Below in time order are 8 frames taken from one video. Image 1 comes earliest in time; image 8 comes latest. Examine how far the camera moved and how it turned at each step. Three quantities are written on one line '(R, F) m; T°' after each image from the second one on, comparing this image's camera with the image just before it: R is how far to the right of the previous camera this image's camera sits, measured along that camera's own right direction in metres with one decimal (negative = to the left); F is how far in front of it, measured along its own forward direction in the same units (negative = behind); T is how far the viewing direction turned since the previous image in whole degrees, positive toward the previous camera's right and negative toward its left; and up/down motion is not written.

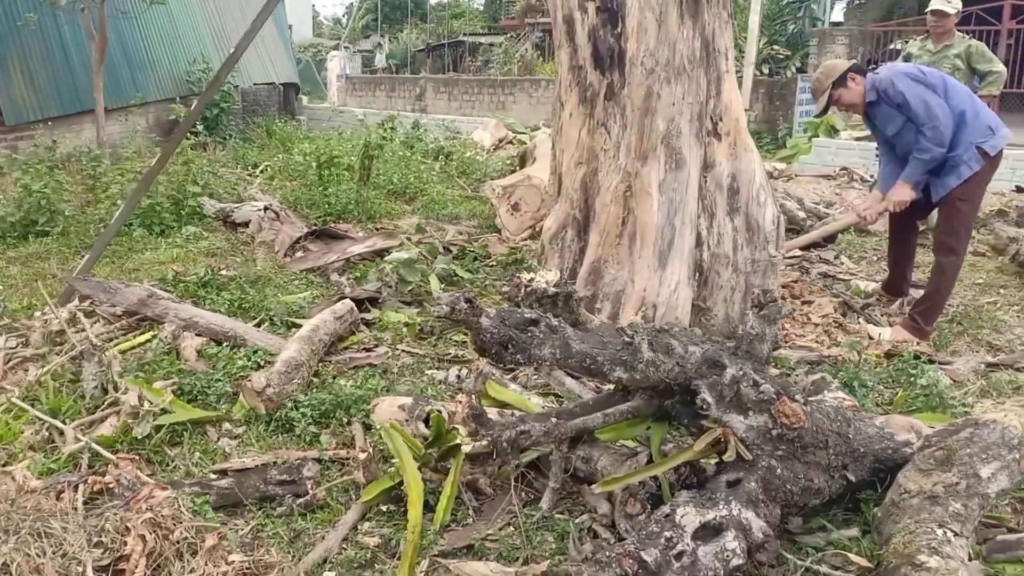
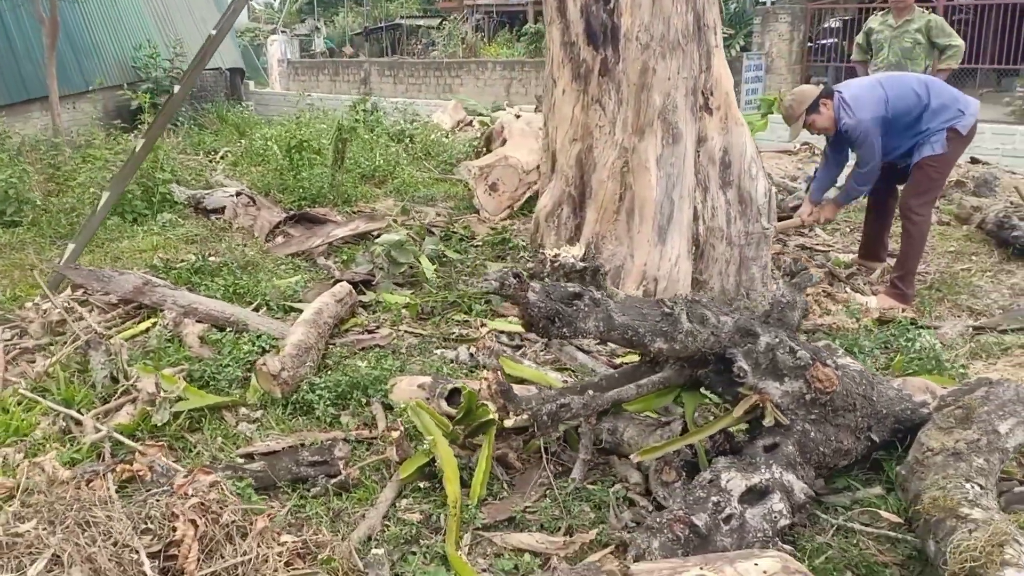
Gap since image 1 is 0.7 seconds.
(-0.3, 0.0) m; +4°
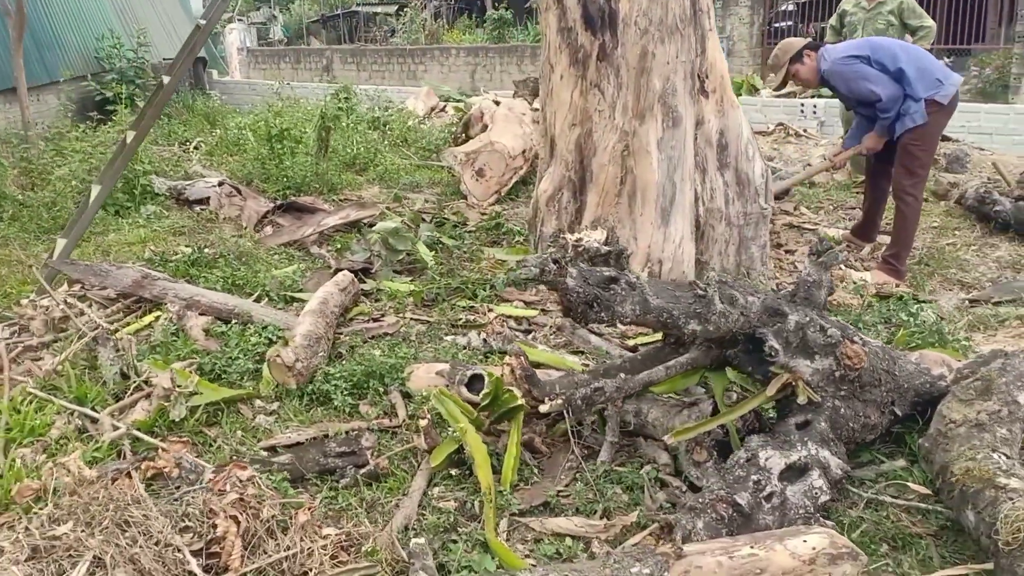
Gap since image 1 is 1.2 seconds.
(-0.2, 0.0) m; +2°
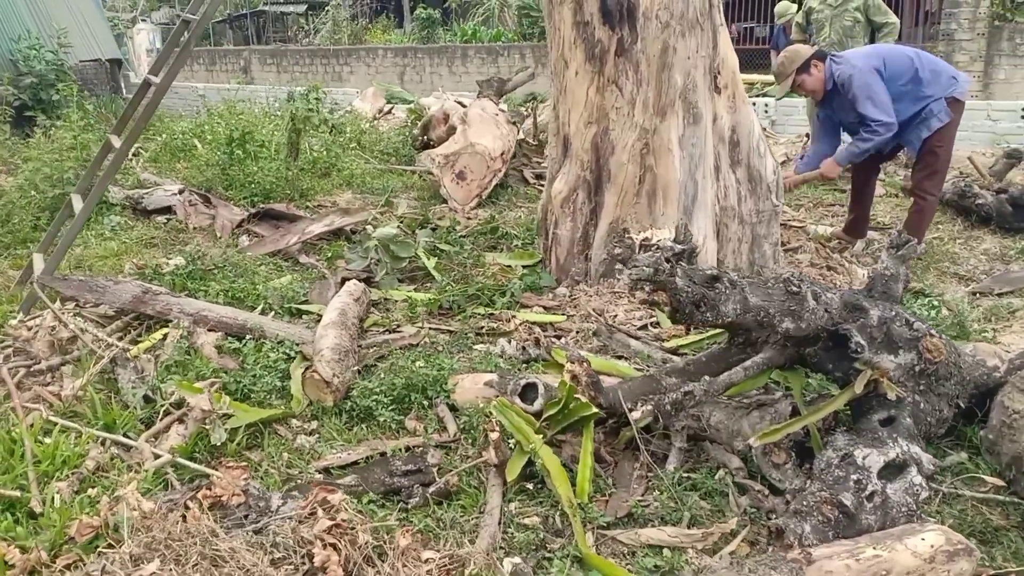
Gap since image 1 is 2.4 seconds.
(-0.5, +0.1) m; +5°
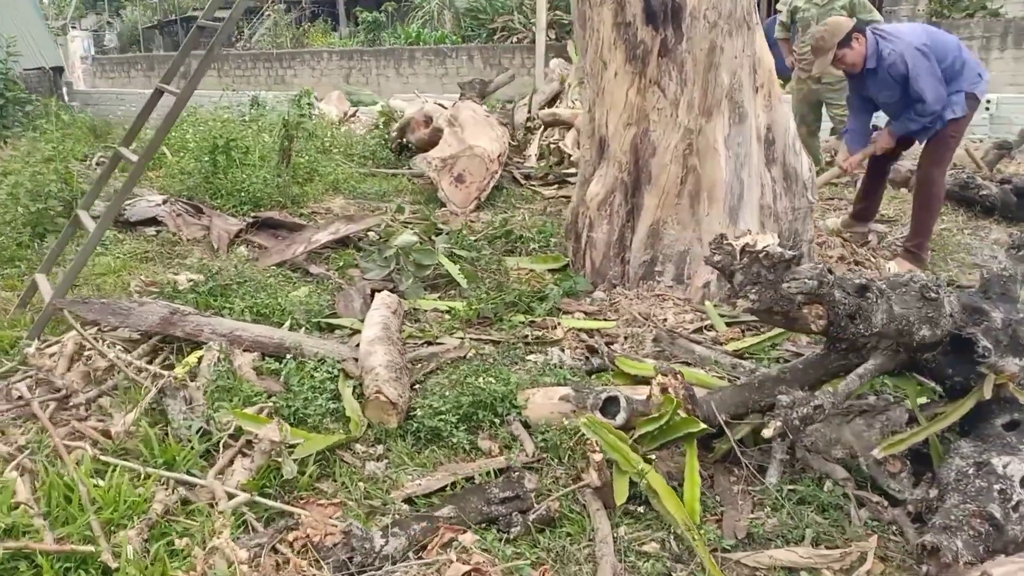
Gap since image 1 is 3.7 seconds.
(-0.5, +0.2) m; +4°
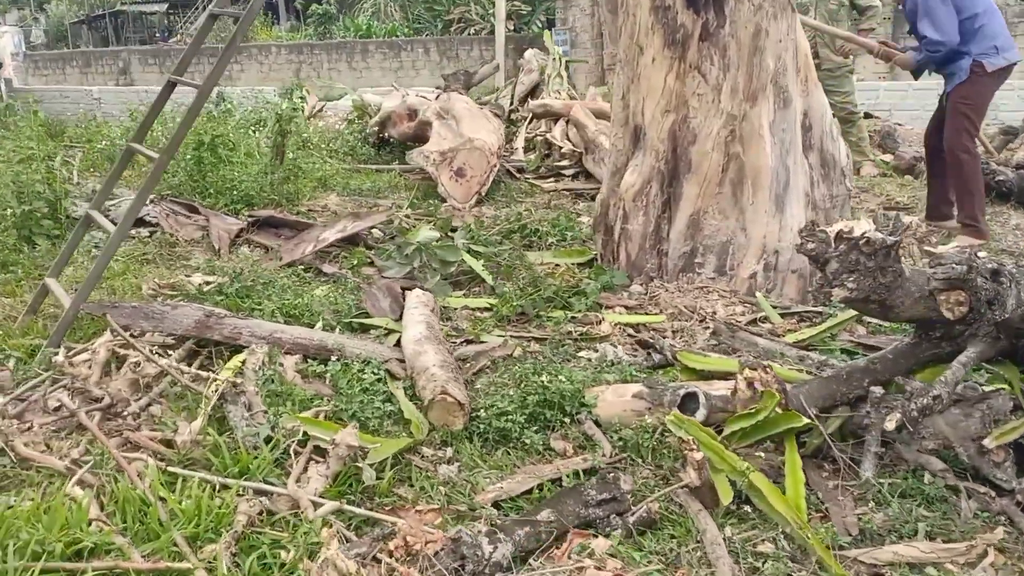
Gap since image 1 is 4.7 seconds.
(-0.4, +0.1) m; +3°
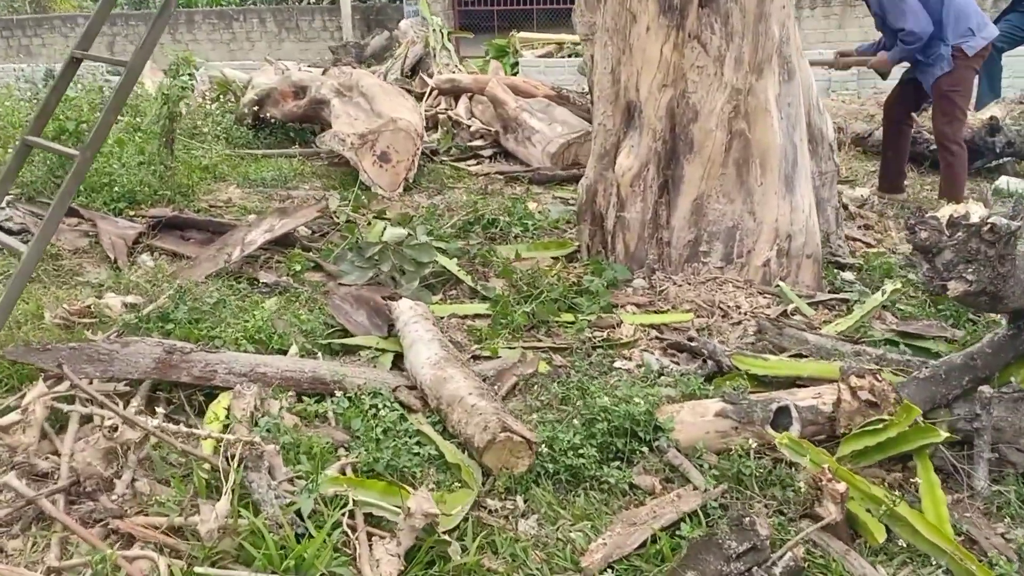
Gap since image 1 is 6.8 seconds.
(-0.6, +0.5) m; +10°
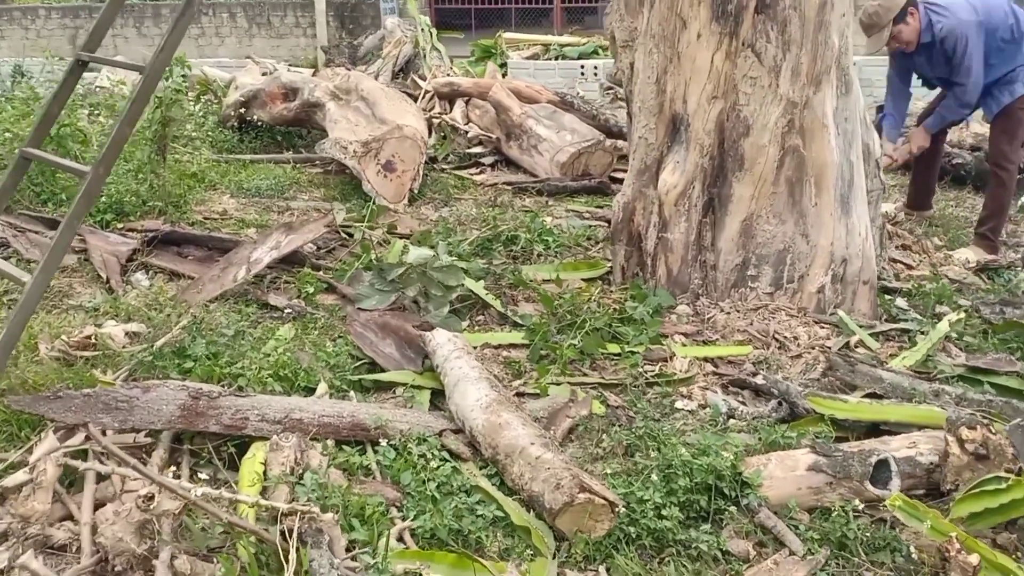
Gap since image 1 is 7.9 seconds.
(-0.3, +0.3) m; +2°
